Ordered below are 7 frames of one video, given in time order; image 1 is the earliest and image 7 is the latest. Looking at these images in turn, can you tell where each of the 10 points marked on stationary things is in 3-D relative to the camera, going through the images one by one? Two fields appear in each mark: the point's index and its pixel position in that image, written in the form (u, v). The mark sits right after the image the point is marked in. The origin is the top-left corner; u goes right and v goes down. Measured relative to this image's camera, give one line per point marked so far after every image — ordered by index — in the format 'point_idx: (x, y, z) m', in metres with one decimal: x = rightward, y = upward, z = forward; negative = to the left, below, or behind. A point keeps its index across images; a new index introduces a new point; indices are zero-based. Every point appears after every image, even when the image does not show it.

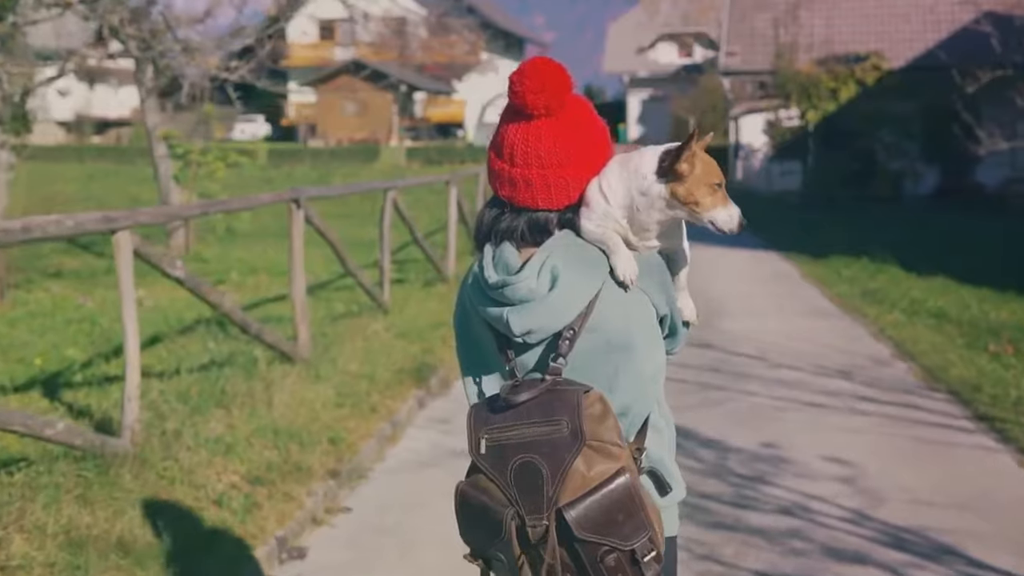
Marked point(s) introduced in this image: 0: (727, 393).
0: (+1.4, -0.7, +8.8) m
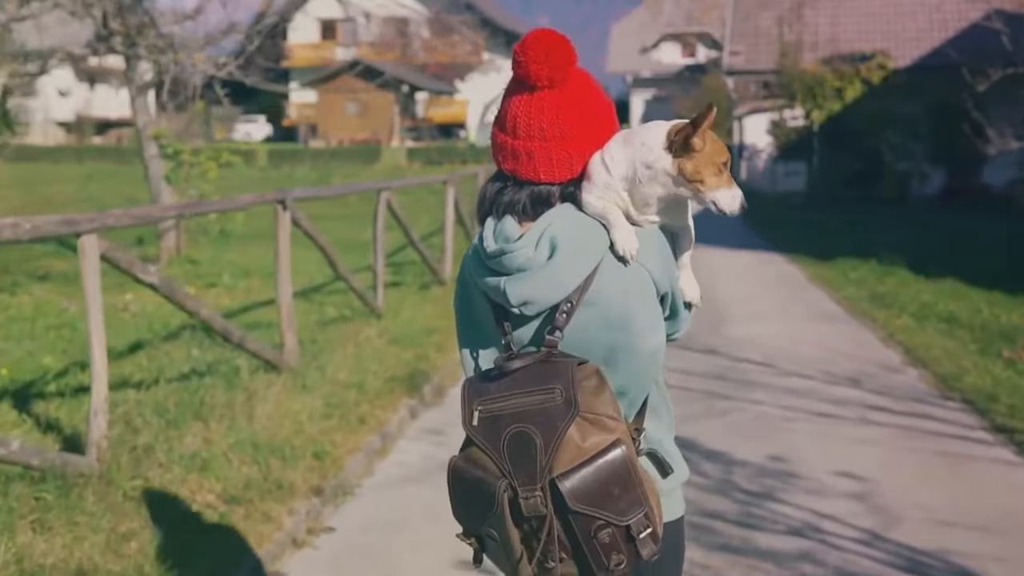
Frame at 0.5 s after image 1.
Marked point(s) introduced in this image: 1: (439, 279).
0: (+1.4, -0.7, +8.5) m
1: (-0.7, +0.1, +12.3) m
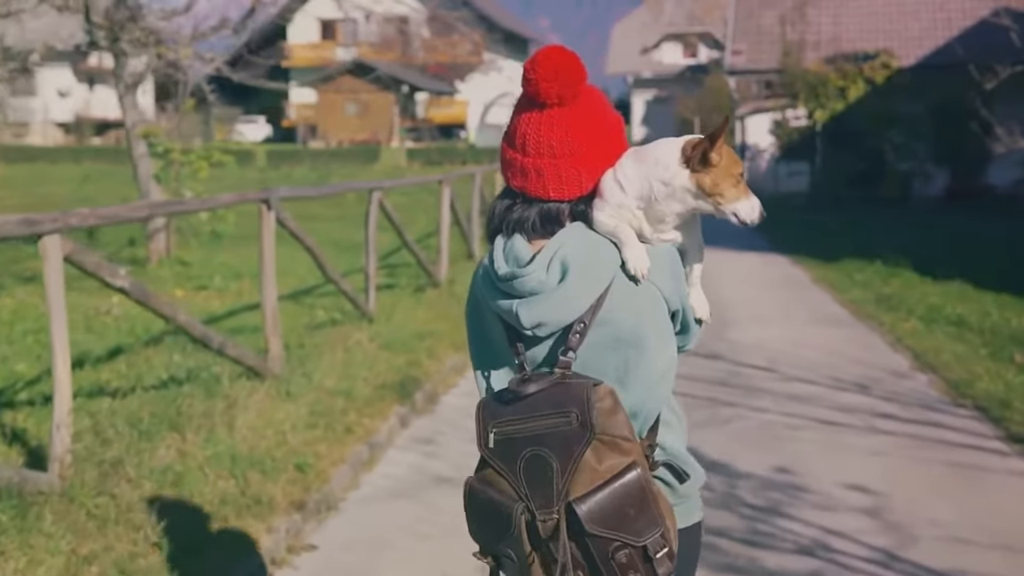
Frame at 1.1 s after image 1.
0: (+1.4, -0.7, +8.2) m
1: (-0.7, +0.1, +12.0) m
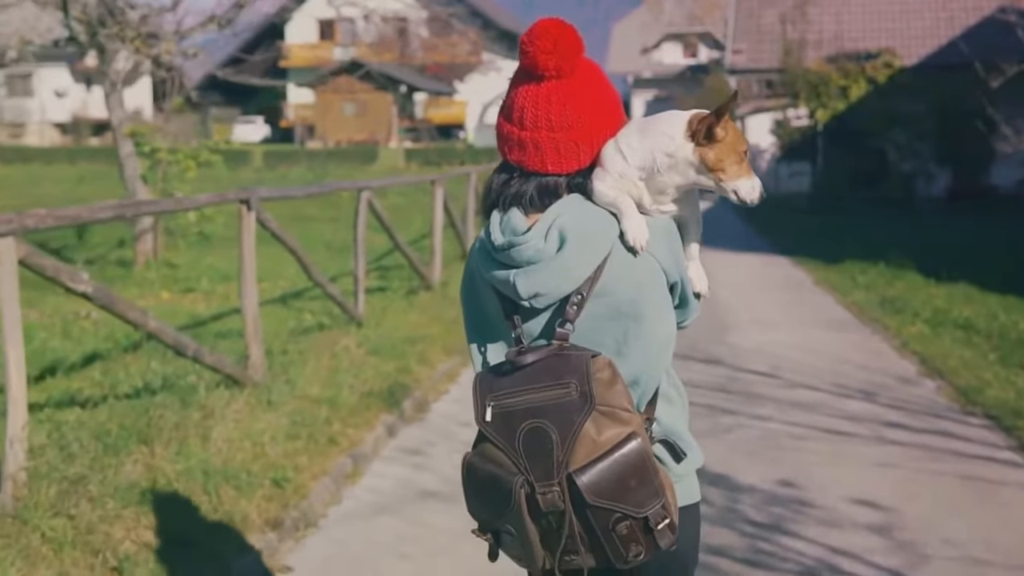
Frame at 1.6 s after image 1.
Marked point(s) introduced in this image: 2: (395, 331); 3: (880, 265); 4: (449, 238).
0: (+1.3, -0.8, +7.9) m
1: (-0.7, 0.0, +11.7) m
2: (-0.8, -0.3, +9.6) m
3: (+4.4, +0.3, +16.0) m
4: (-0.7, +0.6, +15.2) m
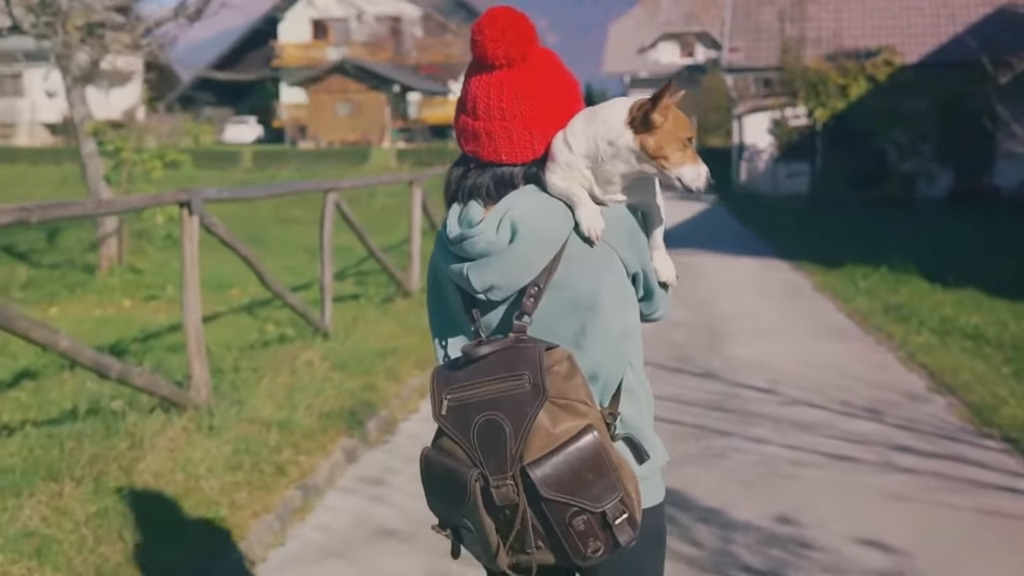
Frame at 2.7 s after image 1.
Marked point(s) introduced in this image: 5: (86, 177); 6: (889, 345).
0: (+1.2, -0.8, +7.2) m
1: (-0.9, 0.0, +11.0) m
2: (-1.0, -0.4, +9.0) m
3: (+4.3, +0.2, +15.4) m
4: (-0.9, +0.5, +14.5) m
5: (-3.9, +1.0, +12.2) m
6: (+3.0, -0.4, +10.4) m
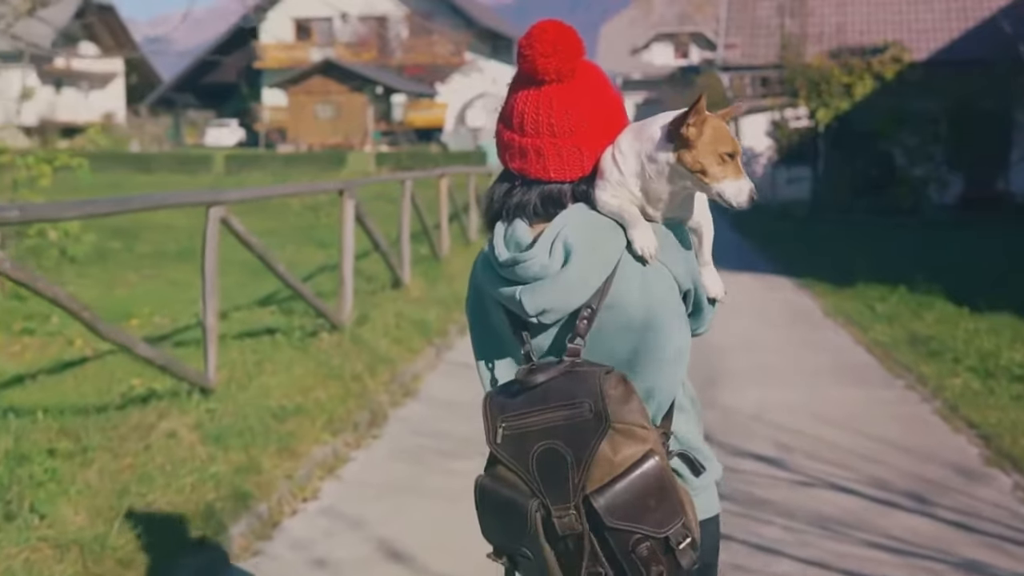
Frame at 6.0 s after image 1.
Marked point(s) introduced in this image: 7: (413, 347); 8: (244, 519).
0: (+0.9, -1.0, +5.3) m
1: (-1.2, -0.2, +9.0) m
2: (-1.3, -0.6, +7.0) m
3: (+3.9, 0.0, +13.4) m
4: (-1.2, +0.3, +12.6) m
5: (-4.3, +0.8, +10.2) m
6: (+2.6, -0.7, +8.5) m
7: (-0.7, -0.4, +9.4) m
8: (-1.1, -0.9, +5.3) m
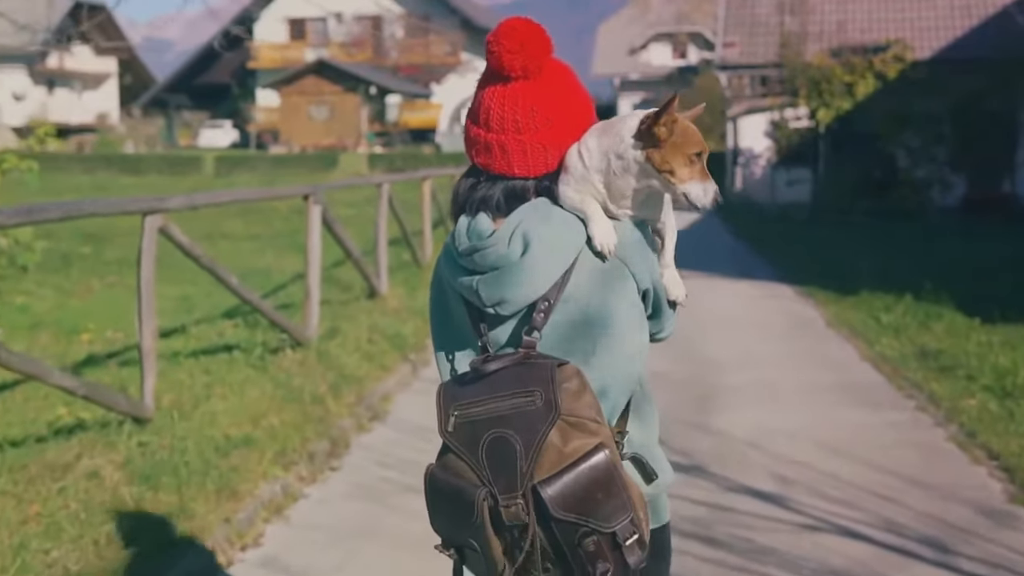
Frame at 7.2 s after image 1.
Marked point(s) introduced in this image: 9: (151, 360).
0: (+0.7, -1.1, +4.6) m
1: (-1.4, -0.3, +8.4) m
2: (-1.5, -0.7, +6.3) m
3: (+3.8, -0.1, +12.8) m
4: (-1.4, +0.2, +11.9) m
5: (-4.4, +0.7, +9.6) m
6: (+2.5, -0.7, +7.8) m
7: (-0.8, -0.5, +8.7) m
8: (-1.2, -1.0, +4.6) m
9: (-1.7, -0.3, +6.3) m
